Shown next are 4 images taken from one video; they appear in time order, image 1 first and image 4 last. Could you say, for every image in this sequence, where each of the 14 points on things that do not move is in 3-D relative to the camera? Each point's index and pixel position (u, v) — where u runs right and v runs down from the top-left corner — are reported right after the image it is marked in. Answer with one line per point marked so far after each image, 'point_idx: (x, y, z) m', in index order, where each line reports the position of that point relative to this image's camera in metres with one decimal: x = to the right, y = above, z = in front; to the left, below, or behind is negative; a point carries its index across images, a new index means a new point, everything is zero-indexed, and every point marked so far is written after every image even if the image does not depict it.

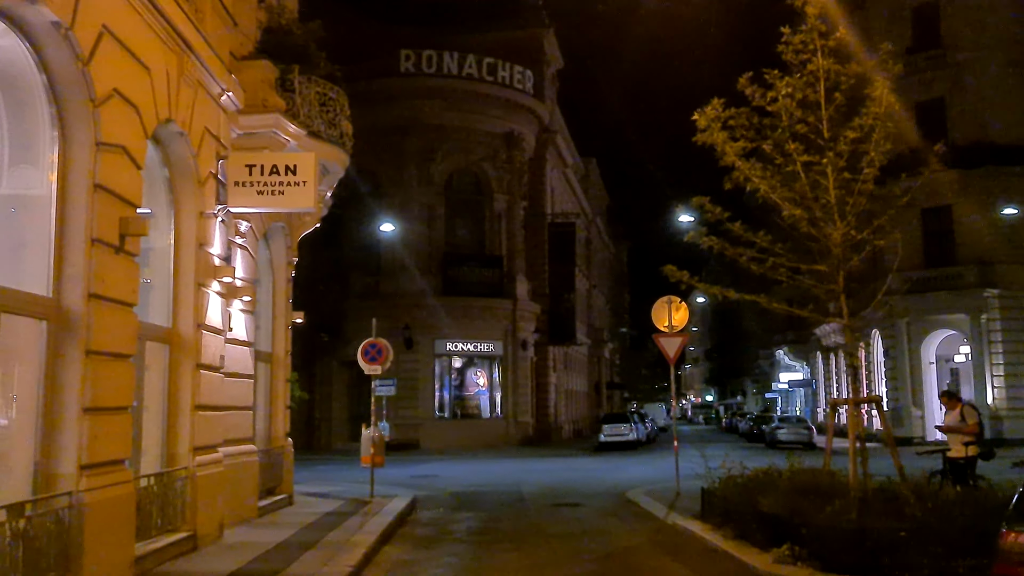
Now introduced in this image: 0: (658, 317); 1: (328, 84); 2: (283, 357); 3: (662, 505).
0: (+2.8, -0.5, +17.7) m
1: (-2.9, +3.2, +14.6) m
2: (-3.9, -1.2, +15.9) m
3: (+2.4, -3.5, +15.1) m
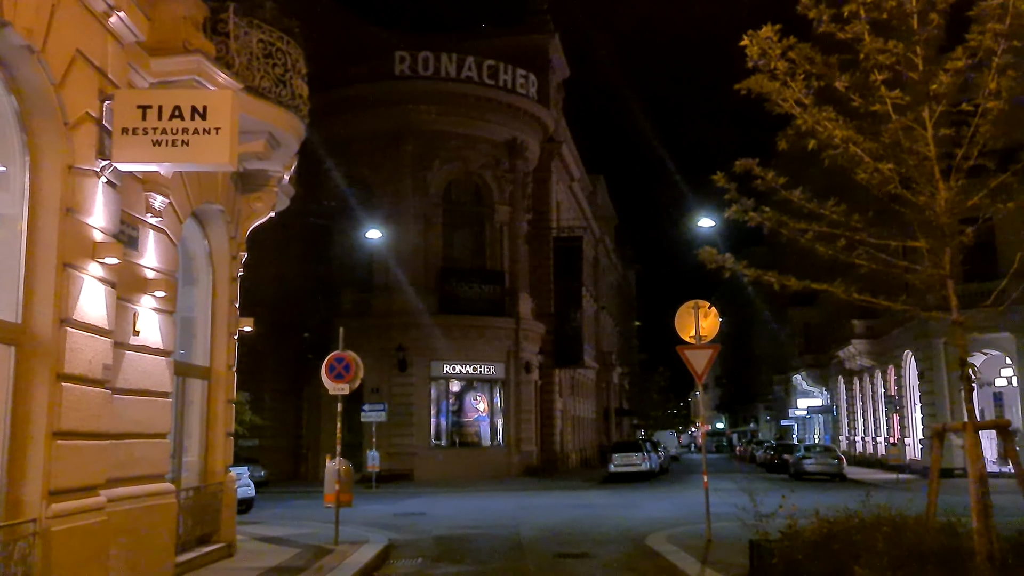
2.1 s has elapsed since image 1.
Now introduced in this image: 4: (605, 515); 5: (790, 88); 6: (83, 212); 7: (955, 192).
0: (+2.7, -0.6, +14.8) m
1: (-3.0, +3.2, +11.8) m
2: (-4.0, -1.2, +13.0) m
3: (+2.3, -3.5, +12.0) m
4: (+2.0, -4.6, +19.2) m
5: (+2.6, +1.9, +8.7) m
6: (-3.6, +0.6, +8.0) m
7: (+3.8, +0.8, +7.9) m
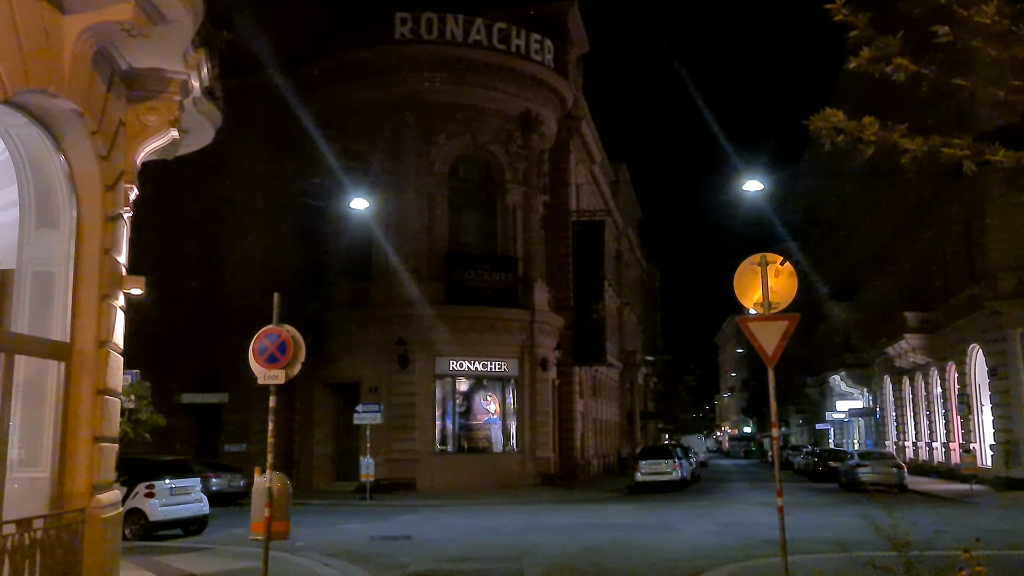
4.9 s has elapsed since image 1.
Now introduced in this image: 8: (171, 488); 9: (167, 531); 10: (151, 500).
0: (+2.6, 0.0, +10.7) m
1: (-3.1, +3.8, +7.9) m
2: (-4.0, -0.6, +9.1) m
3: (+2.2, -2.9, +8.0) m
4: (+2.1, -4.1, +15.2) m
5: (+2.4, +2.5, +4.7) m
6: (-3.8, +1.2, +4.1) m
7: (+3.6, +1.4, +3.9) m
8: (-6.3, -3.7, +17.5) m
9: (-6.8, -4.8, +18.5) m
10: (-6.6, -3.9, +17.2) m
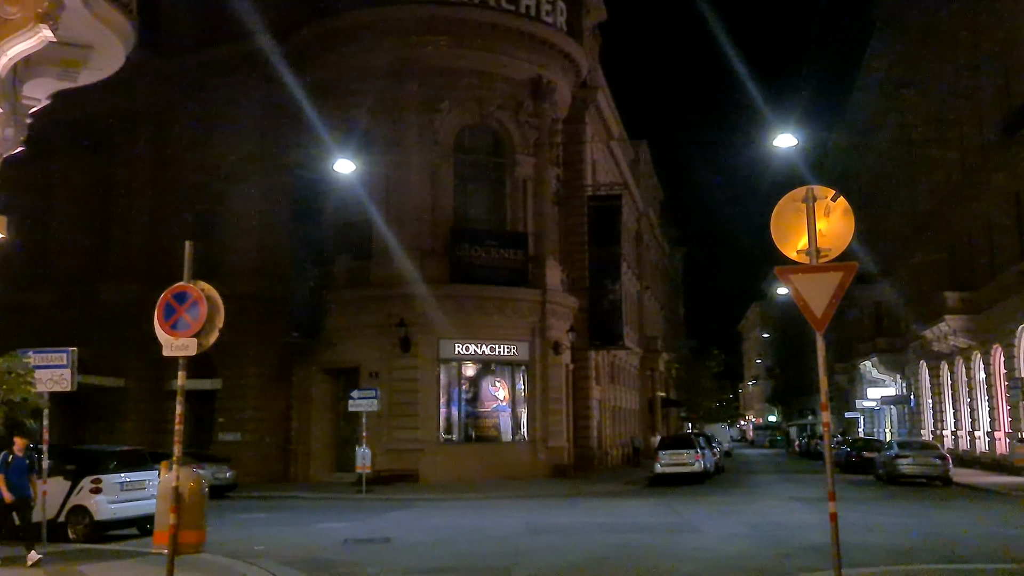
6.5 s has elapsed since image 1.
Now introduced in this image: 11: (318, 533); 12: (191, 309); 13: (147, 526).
0: (+2.4, +0.5, +8.4) m
1: (-3.4, +4.2, +5.6) m
2: (-4.3, -0.2, +6.9) m
3: (+1.9, -2.4, +5.7) m
4: (+1.9, -3.6, +12.9) m
5: (+2.0, +2.9, +2.3) m
6: (-4.2, +1.6, +1.9) m
7: (+3.2, +1.8, +1.5) m
8: (-6.4, -3.2, +15.4) m
9: (-6.8, -4.2, +16.4) m
10: (-6.7, -3.4, +15.1) m
11: (-3.2, -4.0, +15.4) m
12: (-2.9, -0.1, +8.4) m
13: (-6.3, -4.1, +16.1) m
